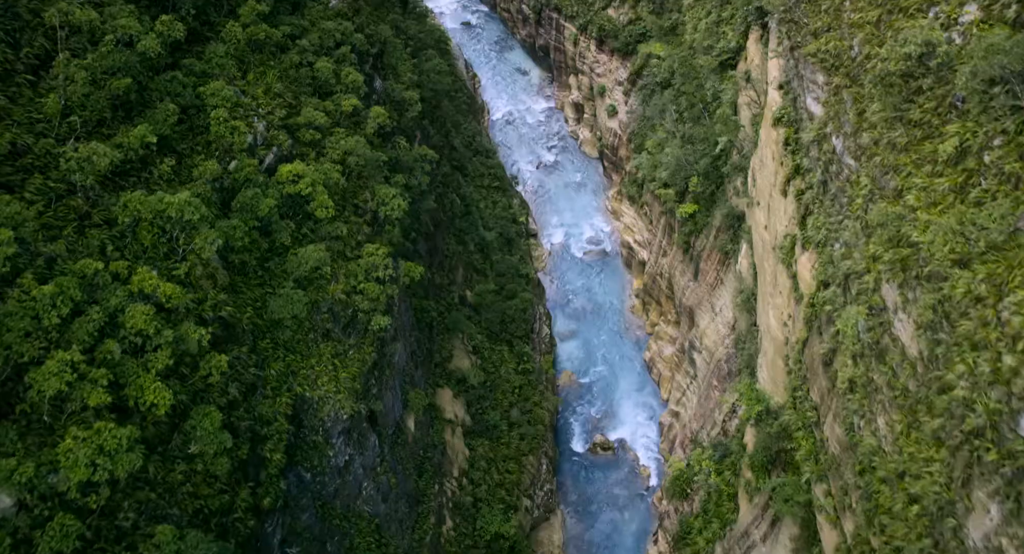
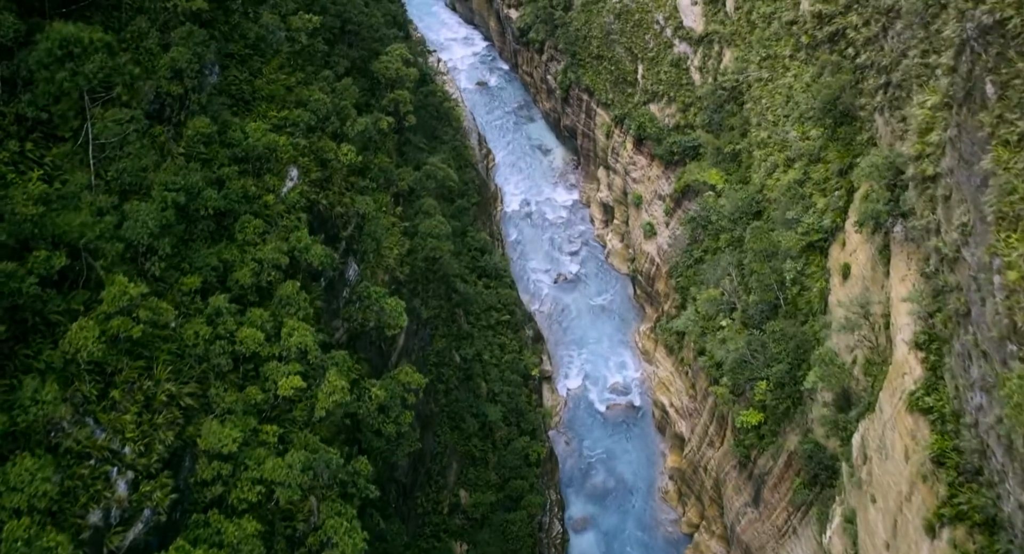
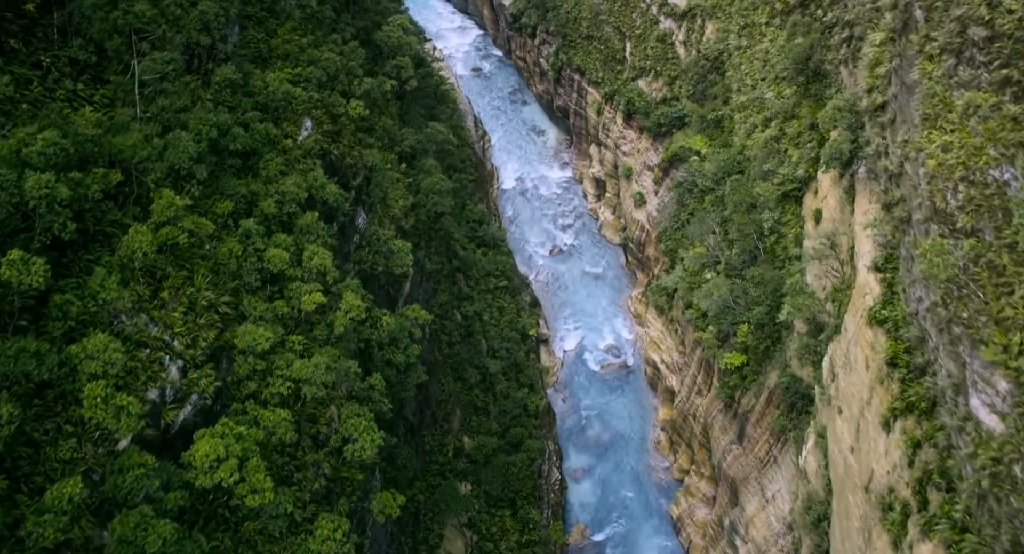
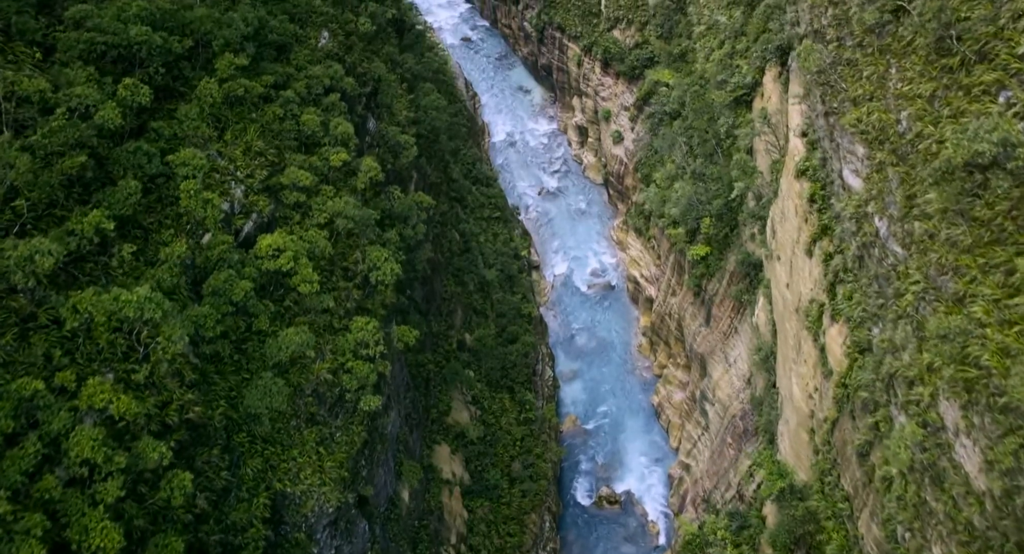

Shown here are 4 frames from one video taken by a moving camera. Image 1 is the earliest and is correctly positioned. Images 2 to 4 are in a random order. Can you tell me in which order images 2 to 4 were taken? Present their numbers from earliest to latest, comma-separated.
4, 3, 2
